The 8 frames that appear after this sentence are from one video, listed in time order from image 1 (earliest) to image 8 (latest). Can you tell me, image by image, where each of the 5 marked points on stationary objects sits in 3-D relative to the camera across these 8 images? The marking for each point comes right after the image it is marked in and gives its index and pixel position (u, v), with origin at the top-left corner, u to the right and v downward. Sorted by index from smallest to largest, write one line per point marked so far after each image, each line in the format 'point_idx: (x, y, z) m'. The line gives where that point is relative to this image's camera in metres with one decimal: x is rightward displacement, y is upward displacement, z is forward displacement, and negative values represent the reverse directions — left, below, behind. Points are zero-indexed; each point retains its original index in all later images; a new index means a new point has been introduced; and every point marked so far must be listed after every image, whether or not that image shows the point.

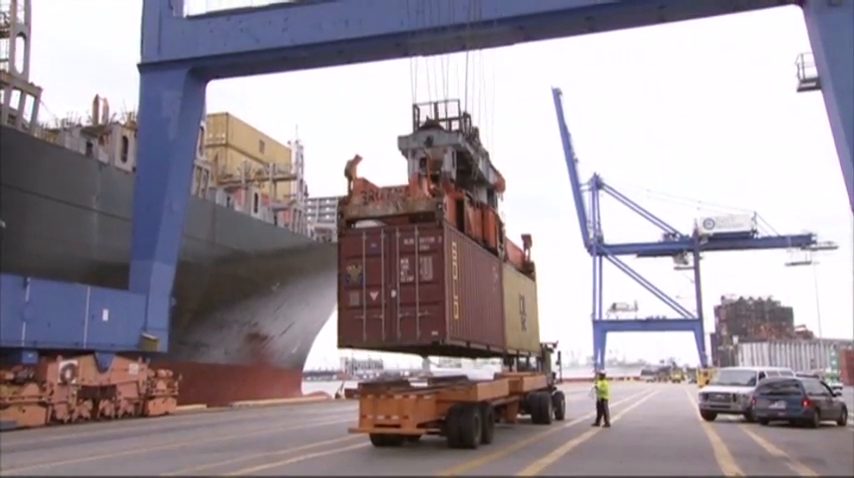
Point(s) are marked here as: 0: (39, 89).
0: (-11.2, +4.4, +15.4) m
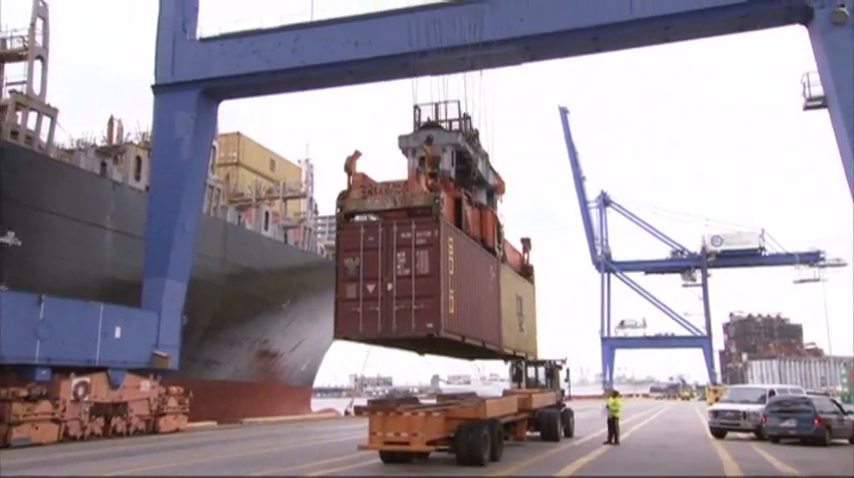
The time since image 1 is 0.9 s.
0: (-10.9, +3.8, +15.7) m
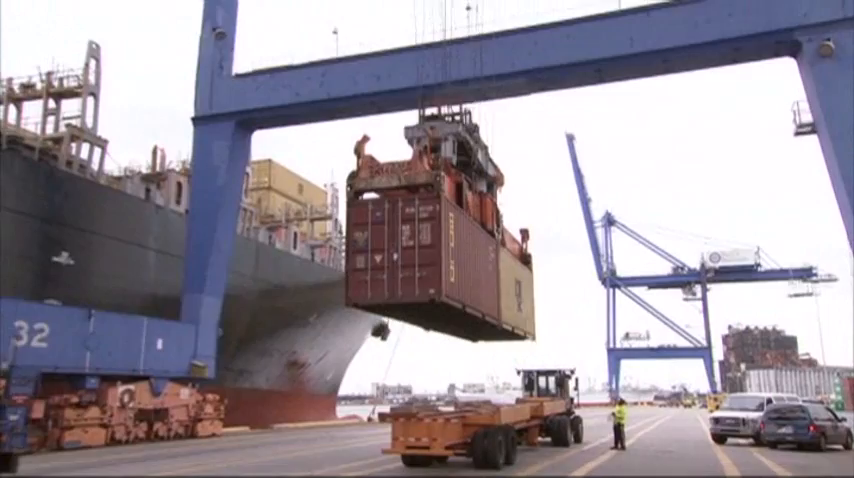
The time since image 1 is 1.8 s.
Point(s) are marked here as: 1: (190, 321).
0: (-10.4, +3.2, +17.3) m
1: (-8.0, -2.8, +18.1) m
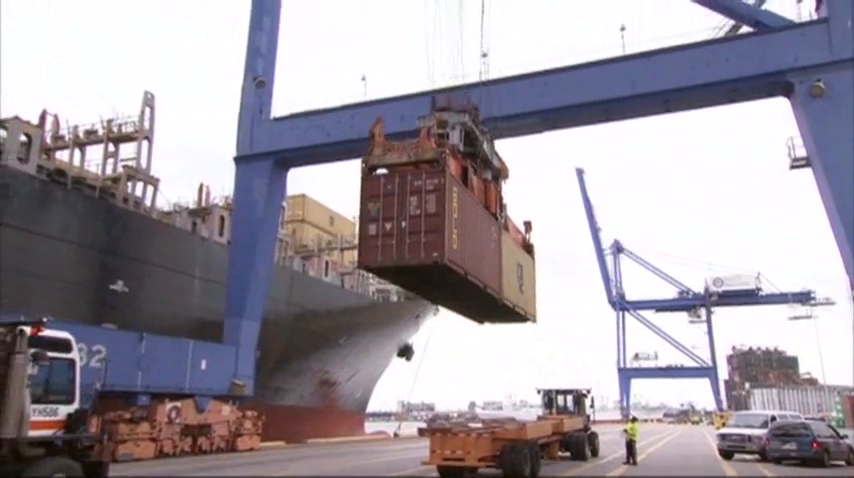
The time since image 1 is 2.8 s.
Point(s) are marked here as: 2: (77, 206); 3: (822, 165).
0: (-9.7, +2.1, +19.1) m
1: (-7.2, -3.9, +19.7) m
2: (-11.8, +1.1, +18.0) m
3: (+13.2, +2.5, +17.9) m
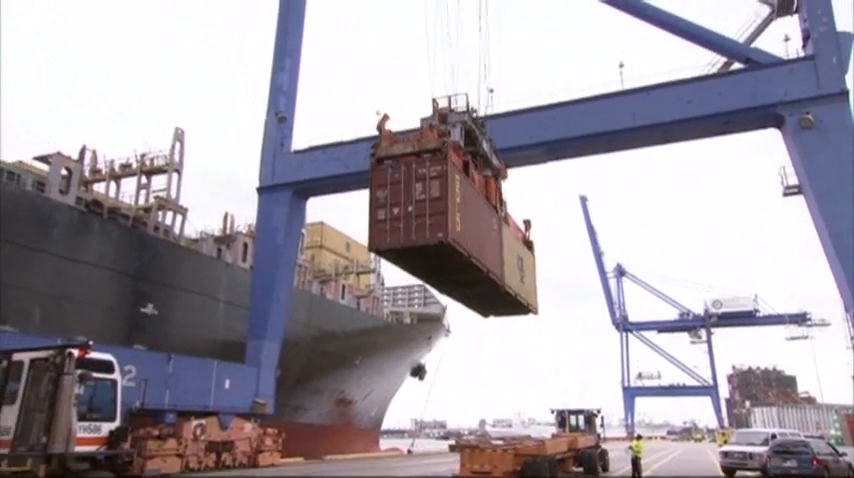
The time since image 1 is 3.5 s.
0: (-9.2, +1.2, +20.4) m
1: (-6.7, -4.9, +20.8) m
2: (-11.4, +0.2, +19.3) m
3: (+13.6, +1.6, +18.9) m
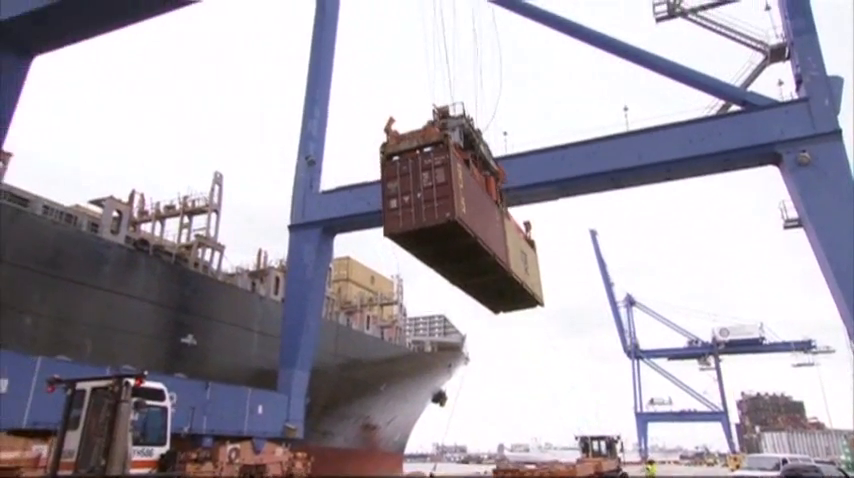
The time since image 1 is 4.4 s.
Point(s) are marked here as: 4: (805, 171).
0: (-8.5, -0.3, +22.1) m
1: (-5.9, -6.3, +22.1) m
2: (-10.6, -1.2, +21.0) m
3: (+14.4, +0.5, +20.0) m
4: (+14.4, +2.6, +20.3) m
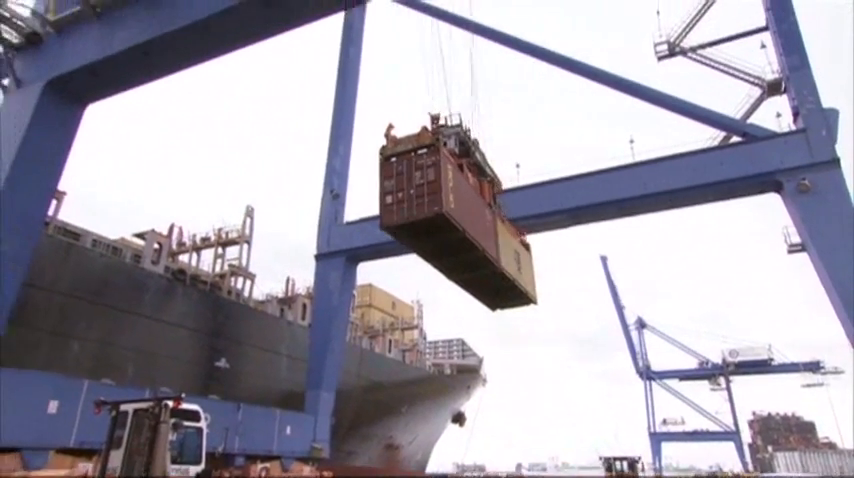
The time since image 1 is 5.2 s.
0: (-7.7, -1.6, +23.6) m
1: (-5.0, -7.5, +23.2) m
2: (-9.8, -2.5, +22.5) m
3: (+15.1, -0.5, +20.9) m
4: (+15.1, +1.7, +21.2) m
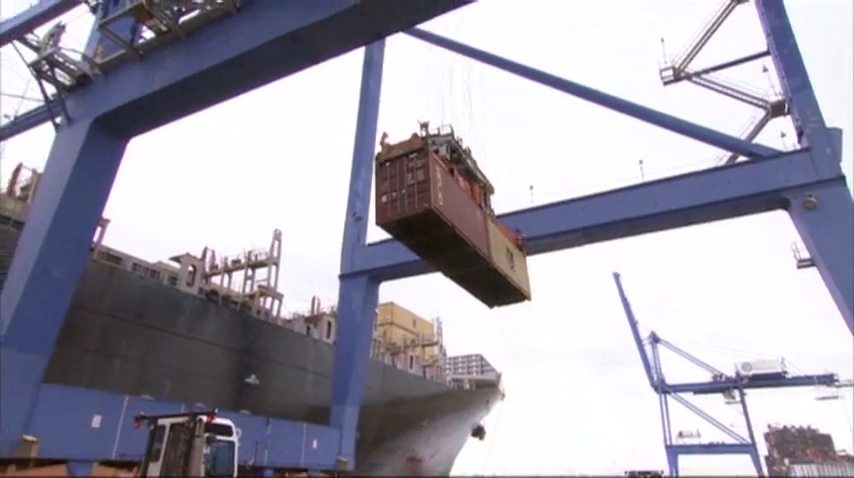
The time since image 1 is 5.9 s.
0: (-6.8, -2.6, +24.9) m
1: (-4.1, -8.5, +24.2) m
2: (-9.0, -3.5, +23.8) m
3: (+15.8, -1.1, +21.4) m
4: (+15.8, +1.0, +21.9) m
